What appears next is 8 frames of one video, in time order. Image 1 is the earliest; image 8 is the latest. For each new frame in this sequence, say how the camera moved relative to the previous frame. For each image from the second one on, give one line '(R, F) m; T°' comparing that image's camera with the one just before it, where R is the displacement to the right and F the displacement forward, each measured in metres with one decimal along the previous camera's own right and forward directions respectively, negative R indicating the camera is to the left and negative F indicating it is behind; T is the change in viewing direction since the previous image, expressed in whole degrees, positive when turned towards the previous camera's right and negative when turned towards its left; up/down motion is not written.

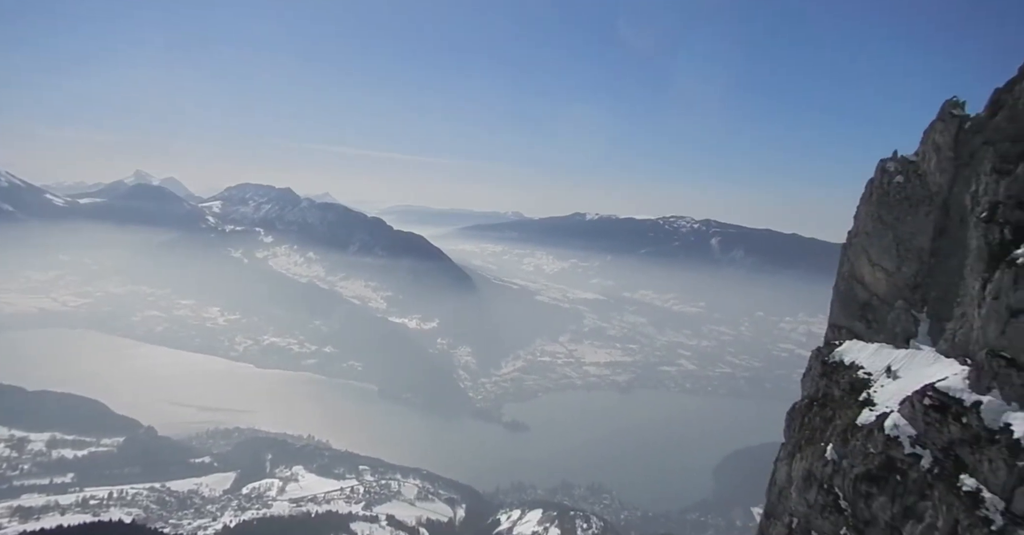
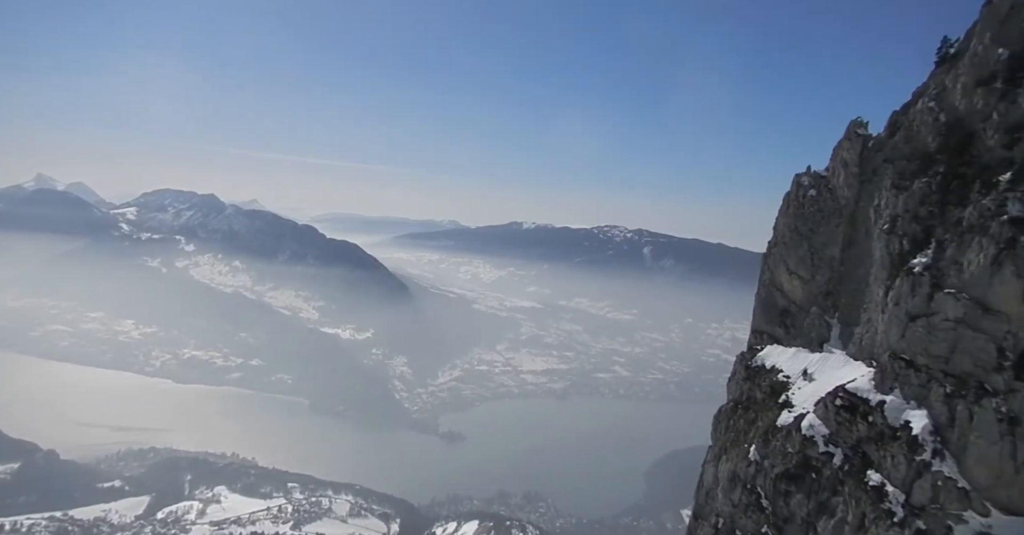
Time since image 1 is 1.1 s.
(+0.3, -1.5) m; +6°
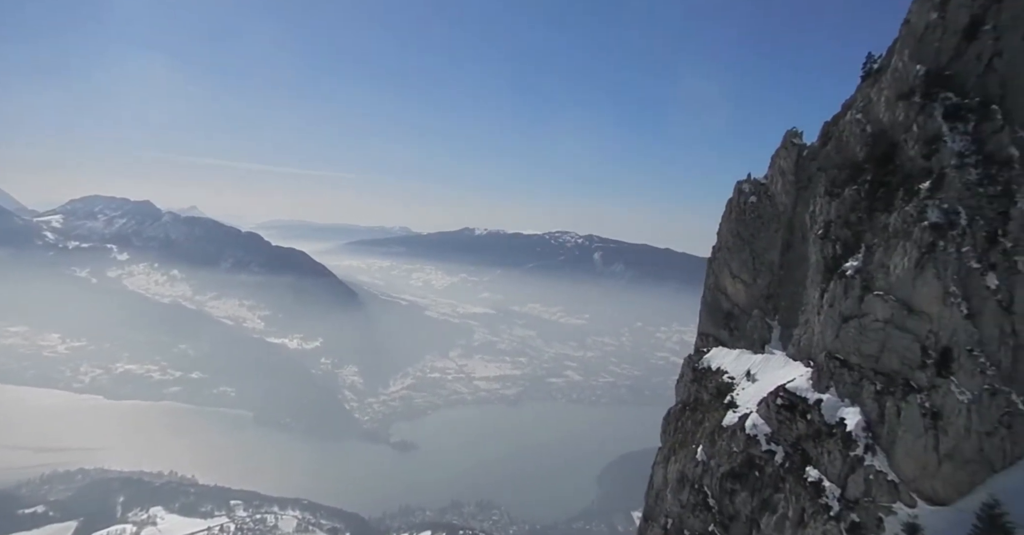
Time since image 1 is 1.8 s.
(+0.4, -0.8) m; +4°
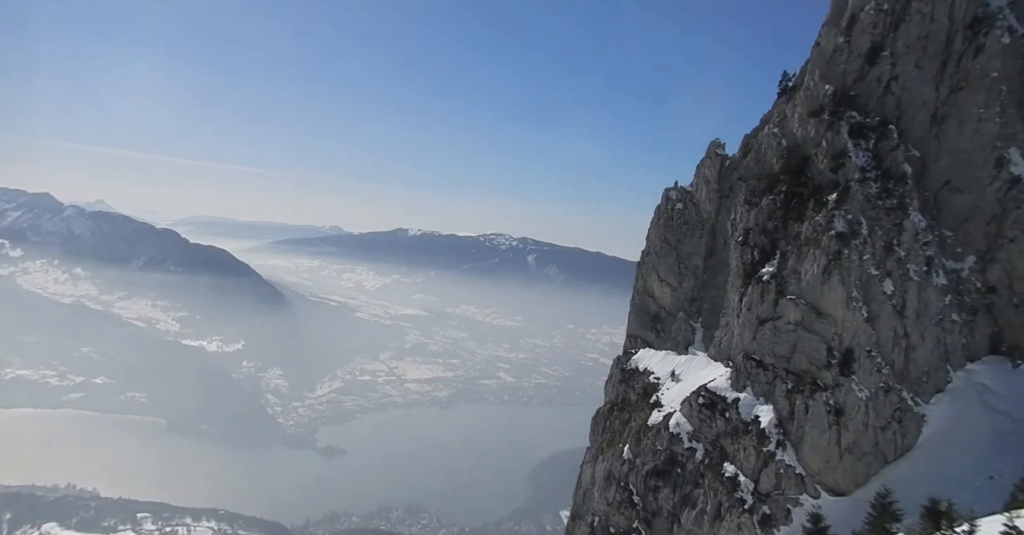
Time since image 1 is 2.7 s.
(+0.3, -1.2) m; +6°
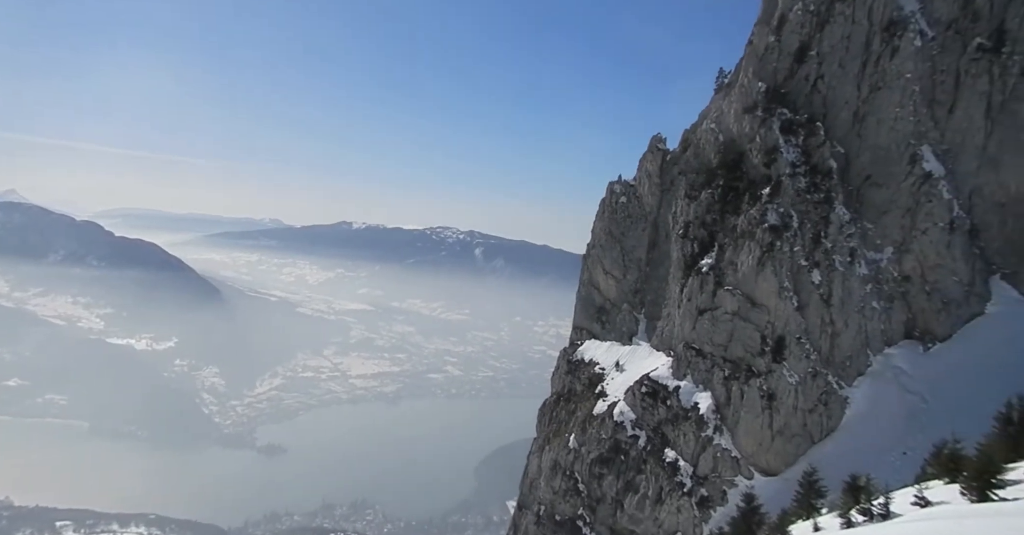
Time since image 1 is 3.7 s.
(+0.3, -0.8) m; +4°
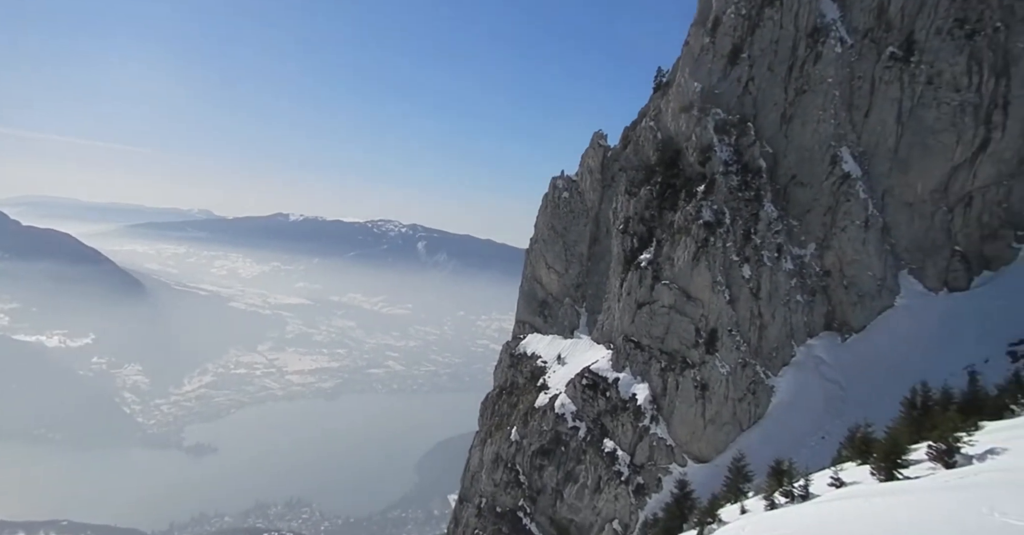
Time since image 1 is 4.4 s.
(+0.2, -0.7) m; +5°
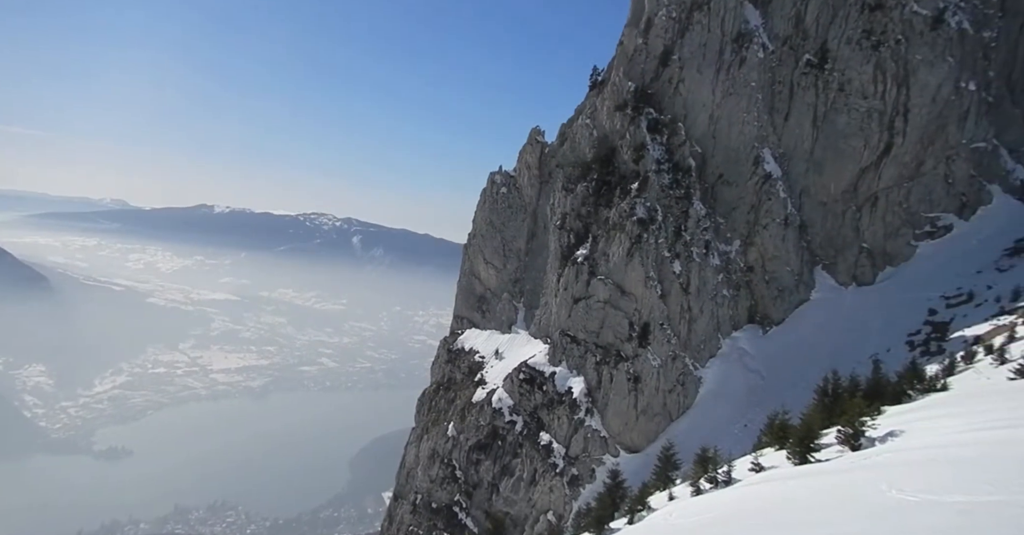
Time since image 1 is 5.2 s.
(+0.2, -0.5) m; +5°
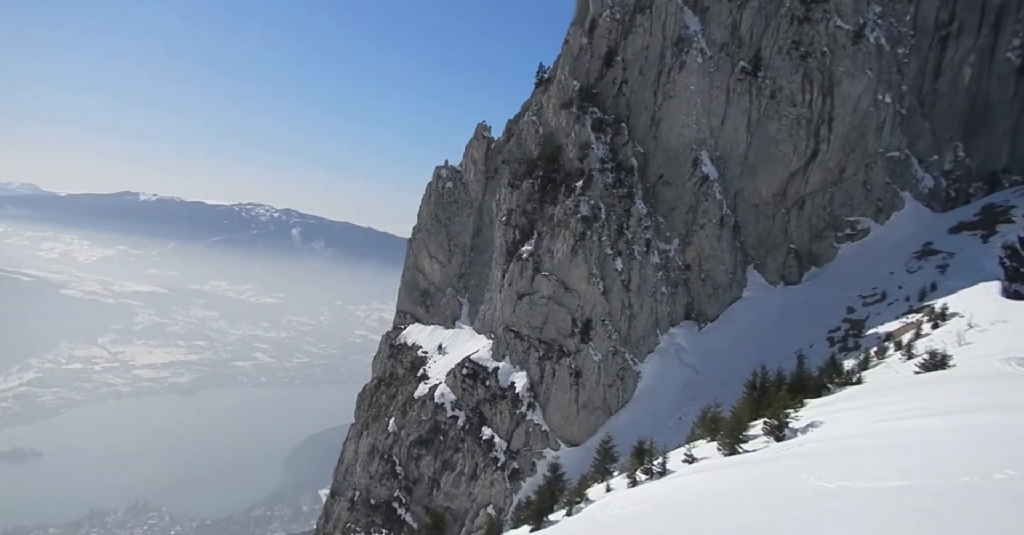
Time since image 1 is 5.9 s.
(+0.2, -0.4) m; +5°
